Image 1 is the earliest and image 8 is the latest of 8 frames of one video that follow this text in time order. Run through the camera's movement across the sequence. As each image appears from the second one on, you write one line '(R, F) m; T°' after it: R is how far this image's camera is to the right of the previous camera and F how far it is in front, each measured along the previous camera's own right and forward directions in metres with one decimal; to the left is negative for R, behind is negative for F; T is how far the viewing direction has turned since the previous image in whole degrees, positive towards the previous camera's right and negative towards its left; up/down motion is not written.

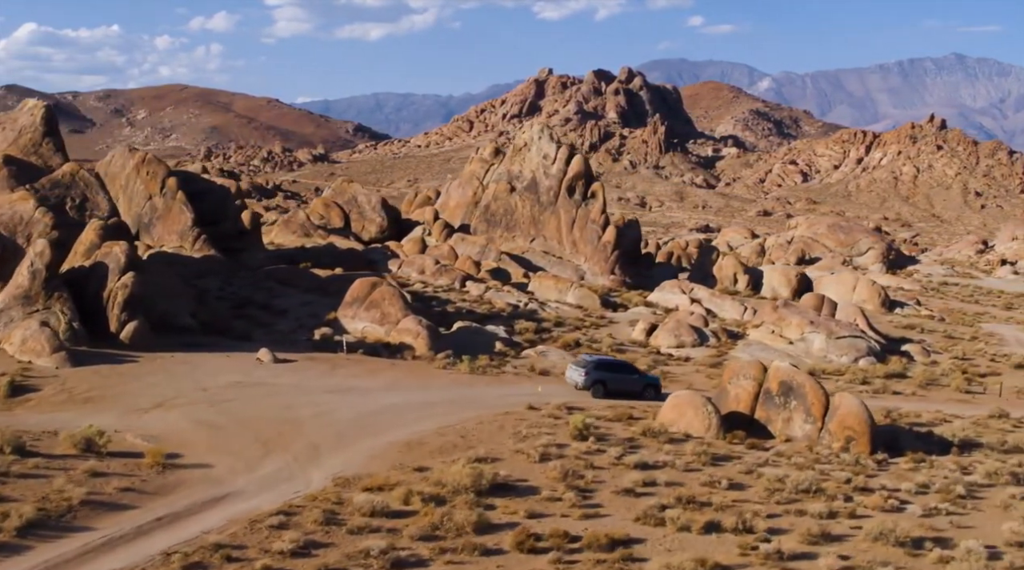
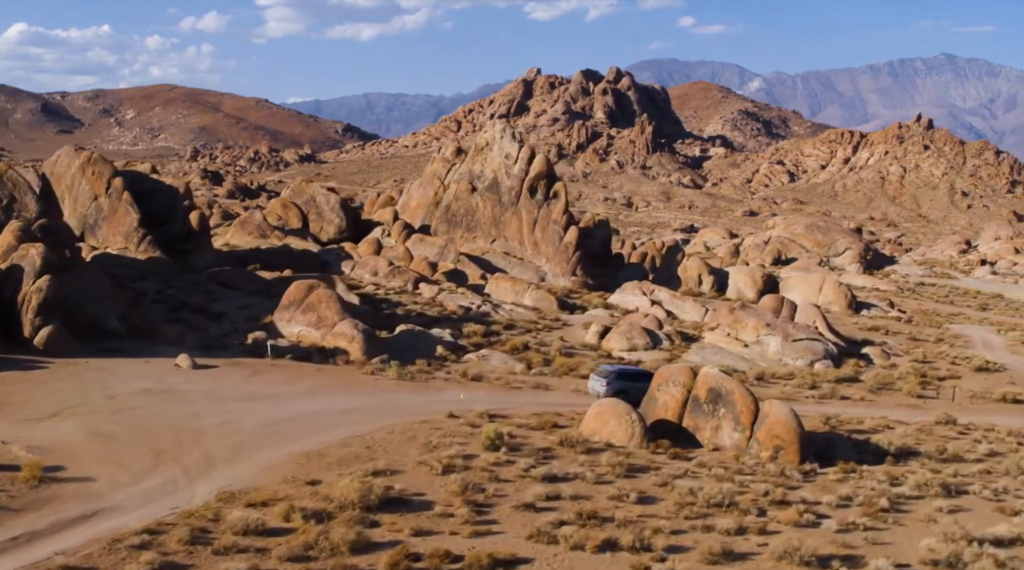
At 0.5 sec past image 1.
(+1.4, +1.1) m; 0°
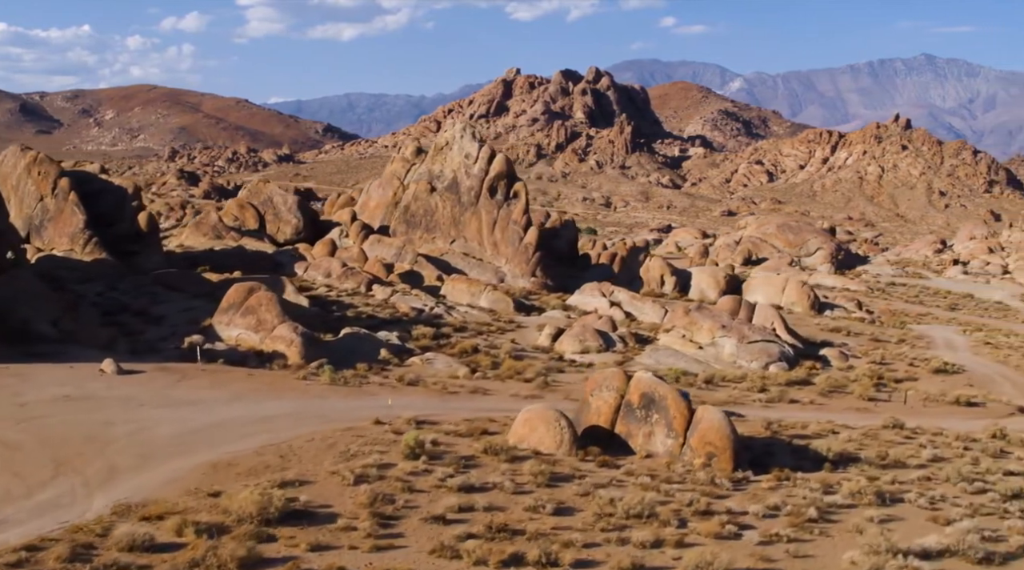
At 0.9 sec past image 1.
(+1.0, +0.8) m; +1°
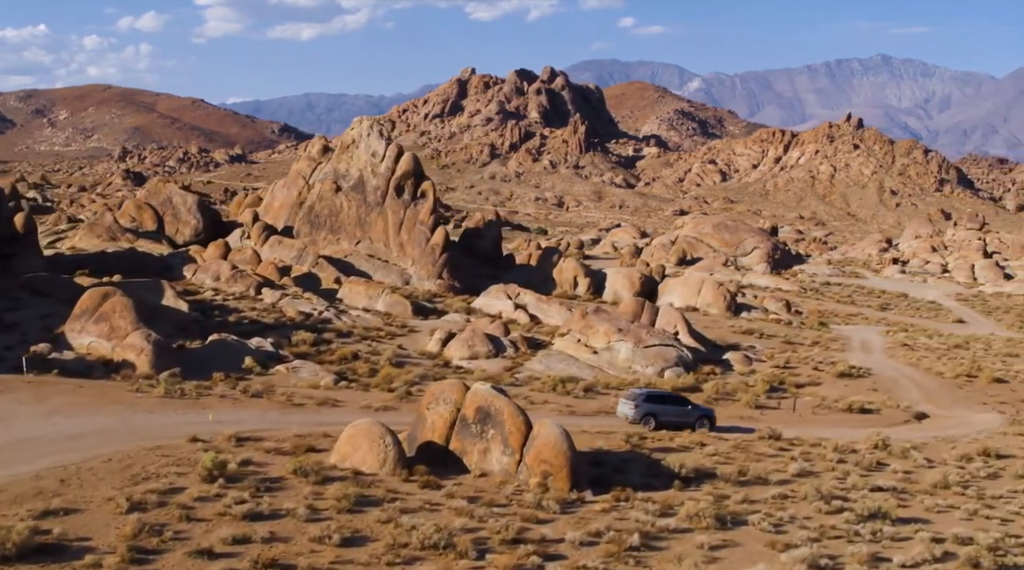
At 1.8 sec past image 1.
(+2.3, +1.9) m; +2°
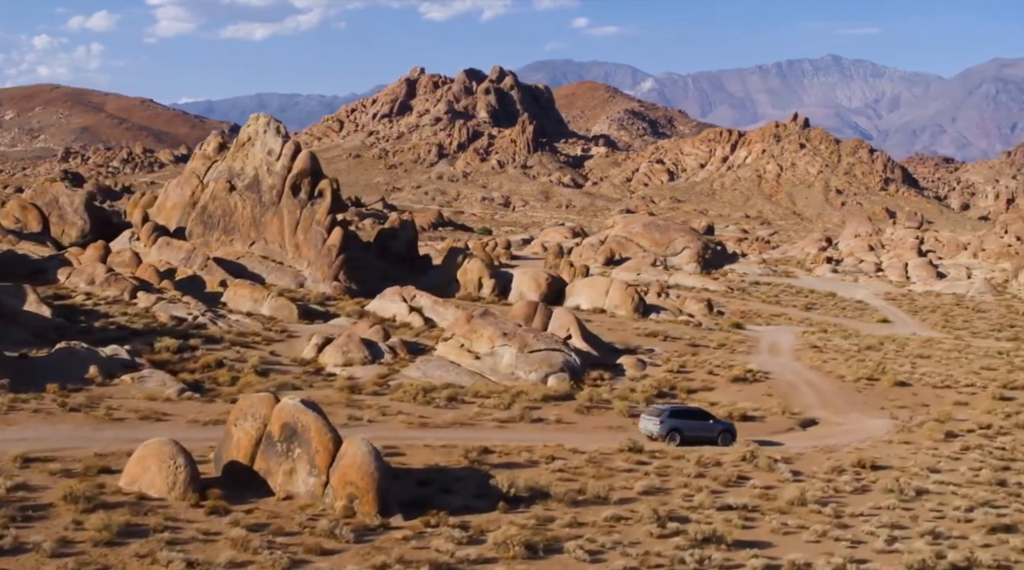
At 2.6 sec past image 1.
(+2.3, +2.0) m; +2°
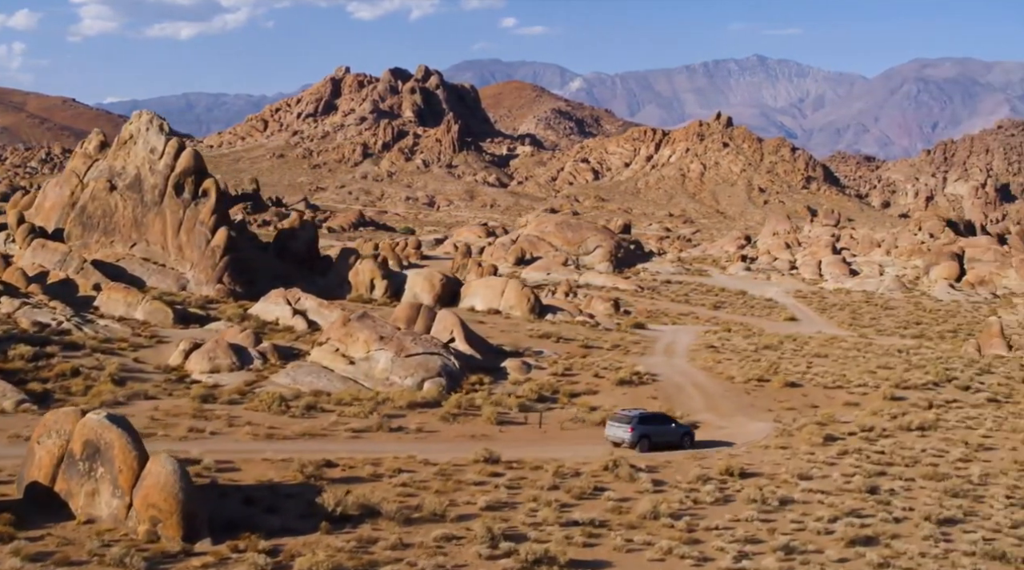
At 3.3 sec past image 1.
(+1.6, +1.5) m; +3°
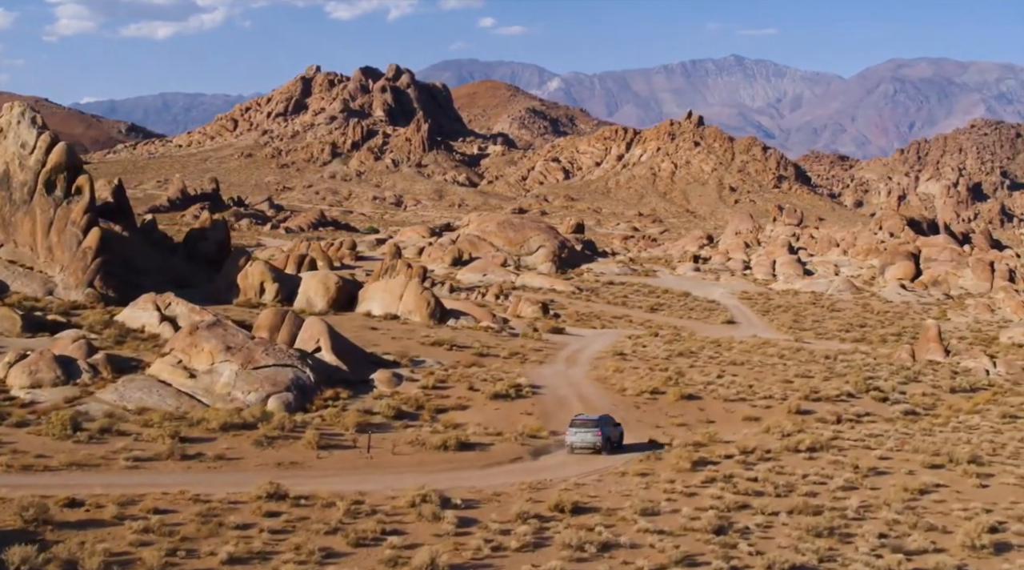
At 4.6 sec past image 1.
(+3.1, +3.9) m; +1°
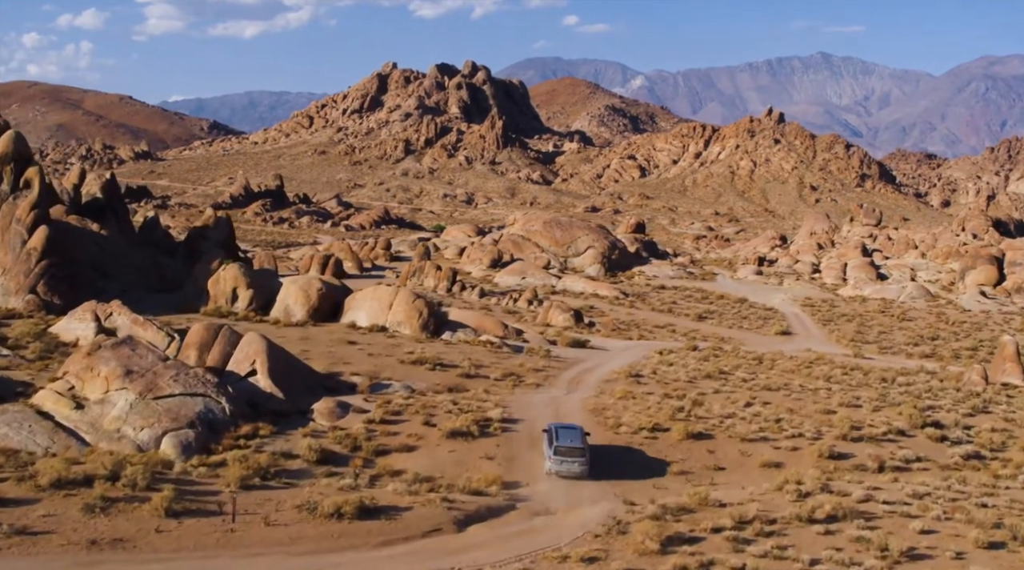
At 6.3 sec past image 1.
(+2.6, +7.1) m; -3°
